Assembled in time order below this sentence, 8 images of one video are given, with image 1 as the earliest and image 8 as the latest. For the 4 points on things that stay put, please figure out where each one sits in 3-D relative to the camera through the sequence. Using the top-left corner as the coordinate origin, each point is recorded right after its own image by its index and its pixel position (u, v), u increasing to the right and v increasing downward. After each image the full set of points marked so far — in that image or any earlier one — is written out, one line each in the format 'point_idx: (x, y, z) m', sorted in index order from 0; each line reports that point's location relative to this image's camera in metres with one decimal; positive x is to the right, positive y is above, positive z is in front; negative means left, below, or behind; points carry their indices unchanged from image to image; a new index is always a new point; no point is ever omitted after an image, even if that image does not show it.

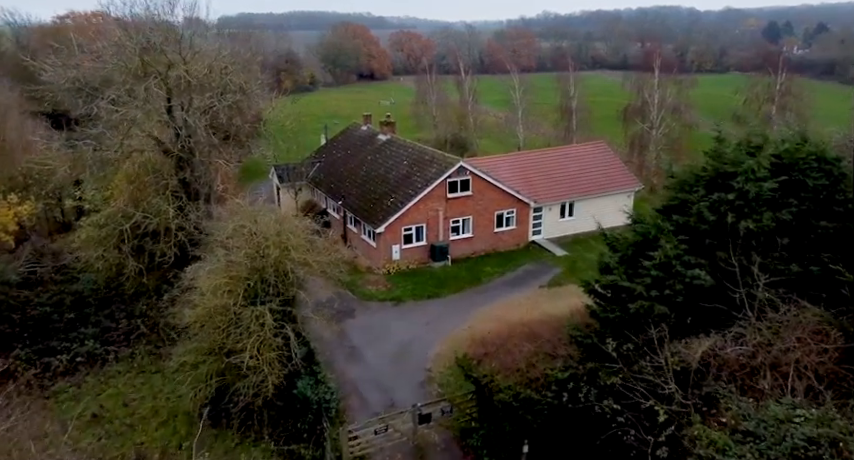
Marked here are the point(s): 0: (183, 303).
0: (-7.2, -2.2, +17.8) m
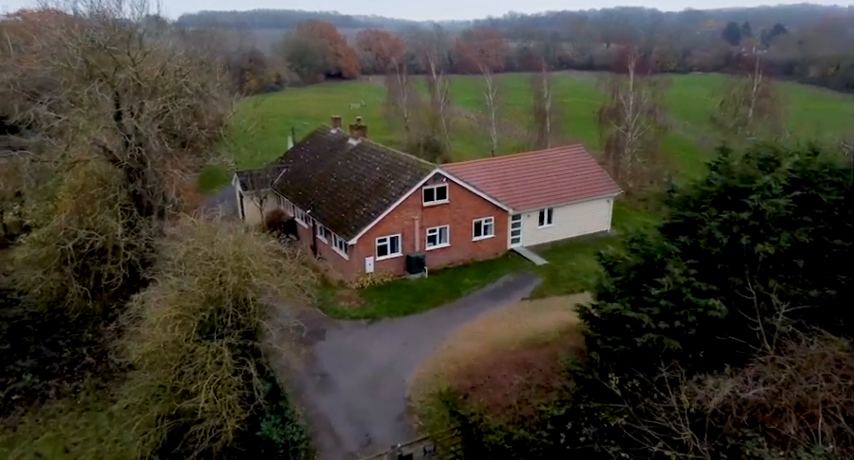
0: (-7.8, -2.8, +15.9) m
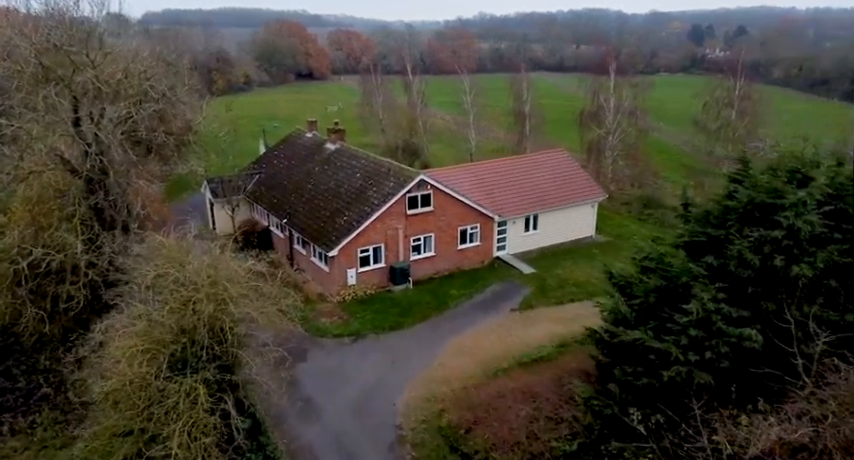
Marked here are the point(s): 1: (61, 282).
0: (-7.9, -3.3, +14.3) m
1: (-11.1, -1.5, +18.3) m
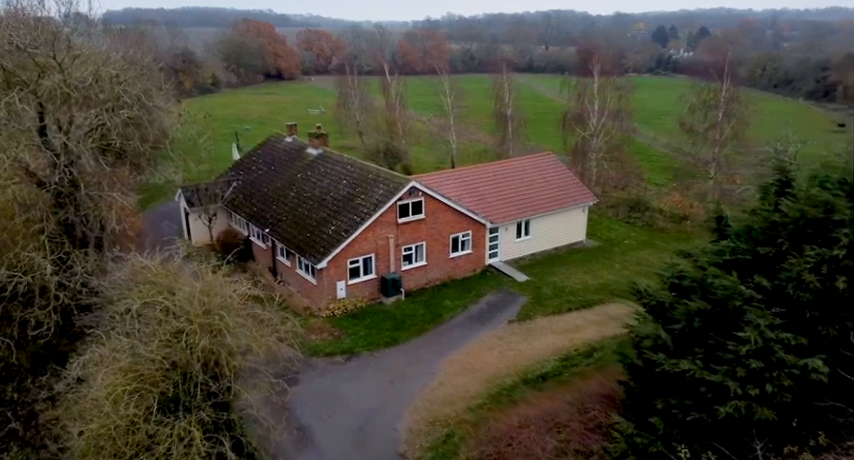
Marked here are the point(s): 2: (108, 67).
0: (-7.7, -3.7, +12.9) m
1: (-11.0, -2.0, +16.7) m
2: (-10.2, +5.2, +19.2) m
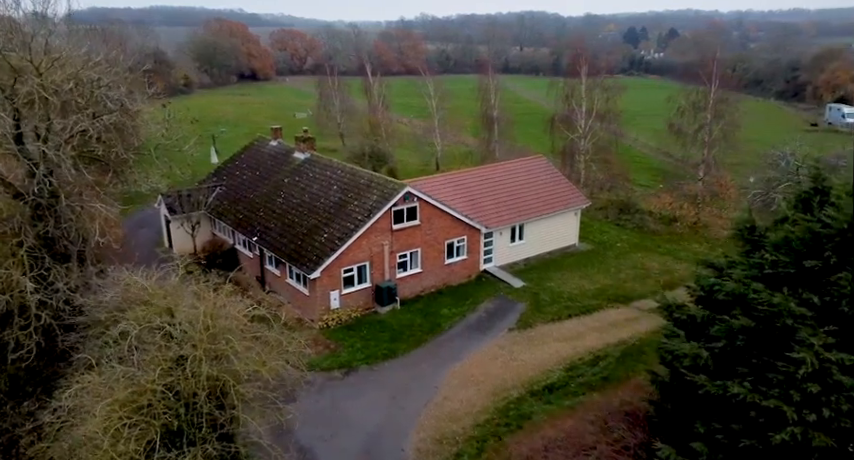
0: (-7.3, -4.1, +11.9) m
1: (-10.8, -2.4, +15.6) m
2: (-10.1, +4.8, +18.1) m
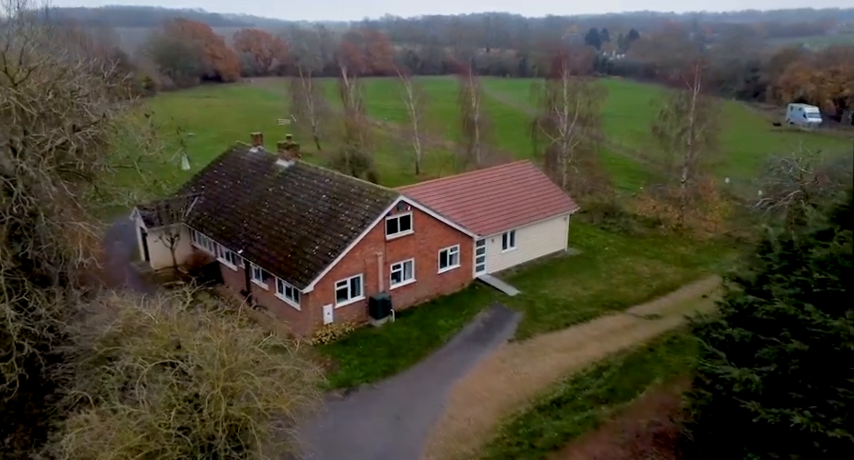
0: (-6.8, -4.6, +10.8) m
1: (-10.5, -3.0, +14.4) m
2: (-10.1, +4.3, +16.9) m
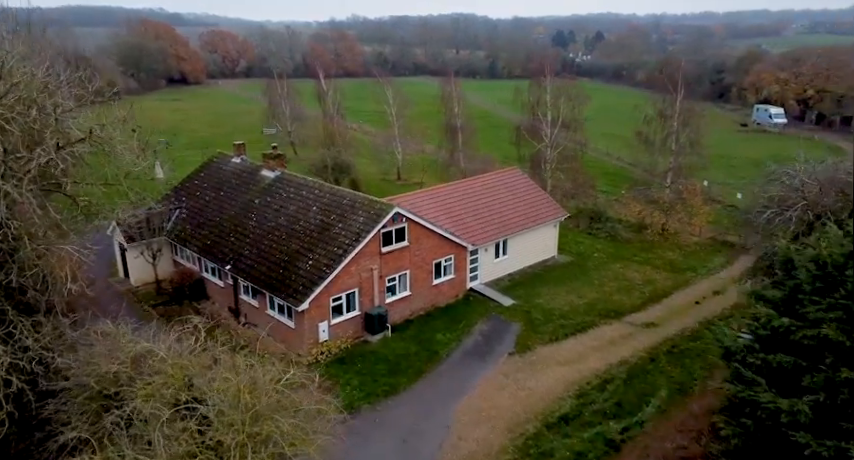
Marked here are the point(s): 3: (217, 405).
0: (-6.2, -5.1, +10.0) m
1: (-10.2, -3.6, +13.3) m
2: (-10.0, +3.6, +15.9) m
3: (-3.1, -2.6, +9.0) m
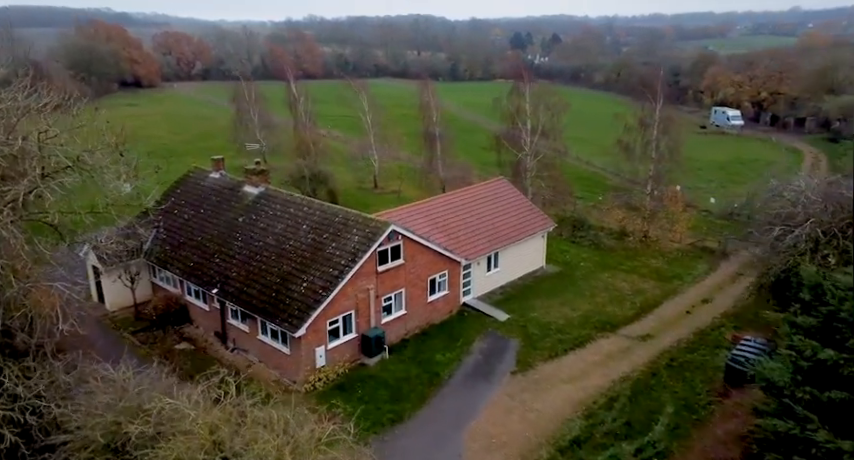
0: (-5.4, -5.9, +9.1) m
1: (-9.6, -4.4, +12.1) m
2: (-9.7, +2.8, +14.7) m
3: (-2.3, -3.4, +8.2) m
